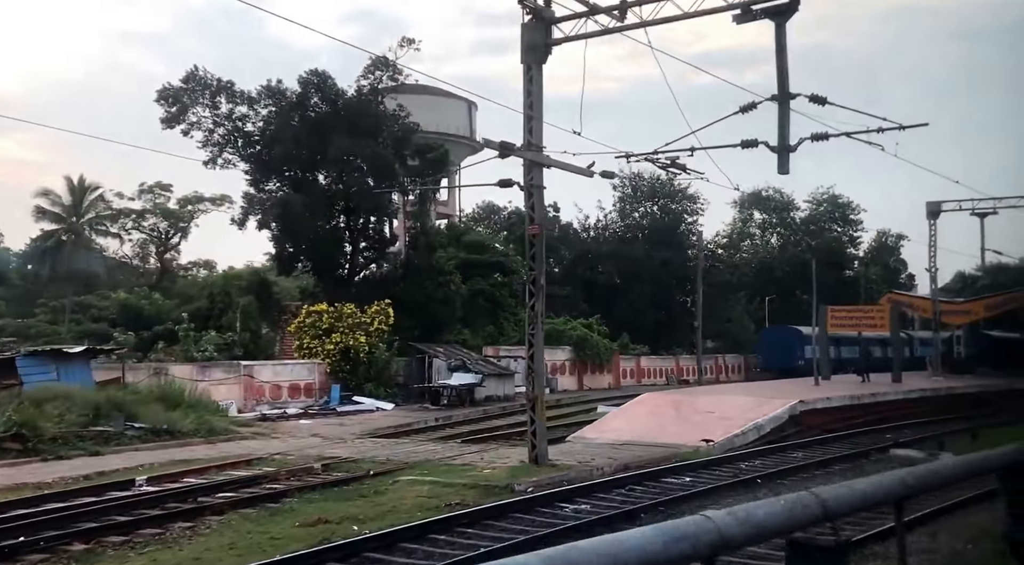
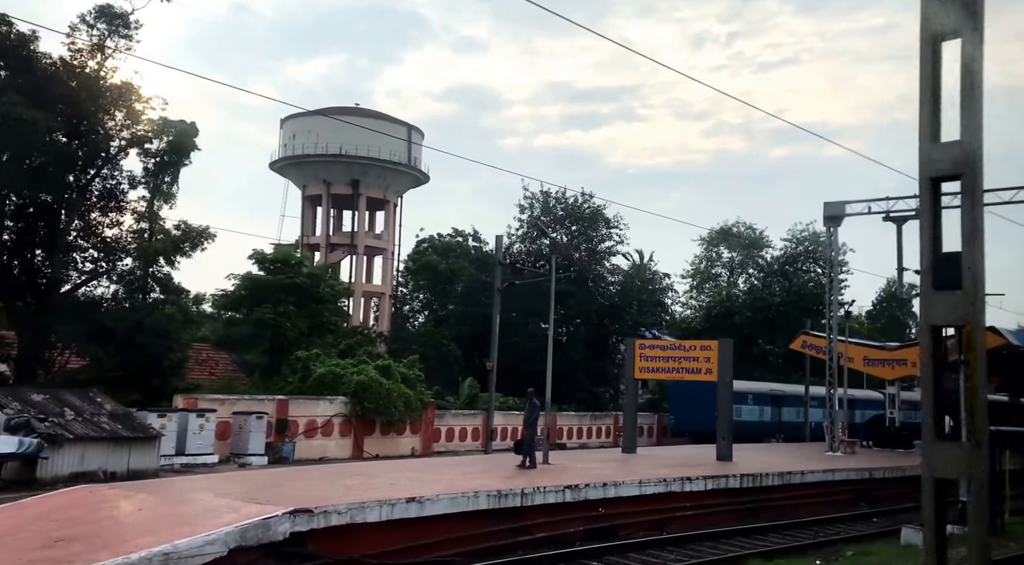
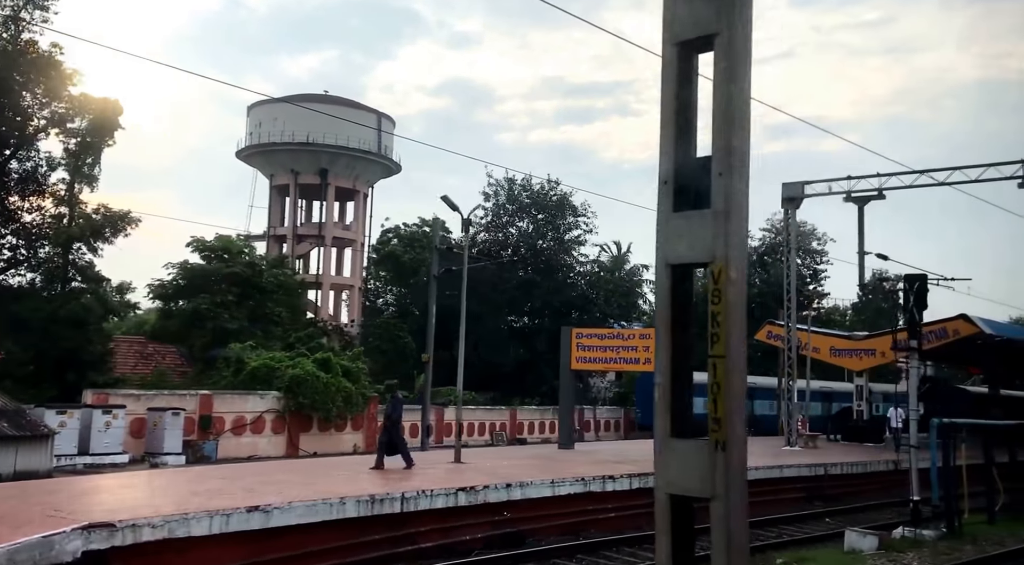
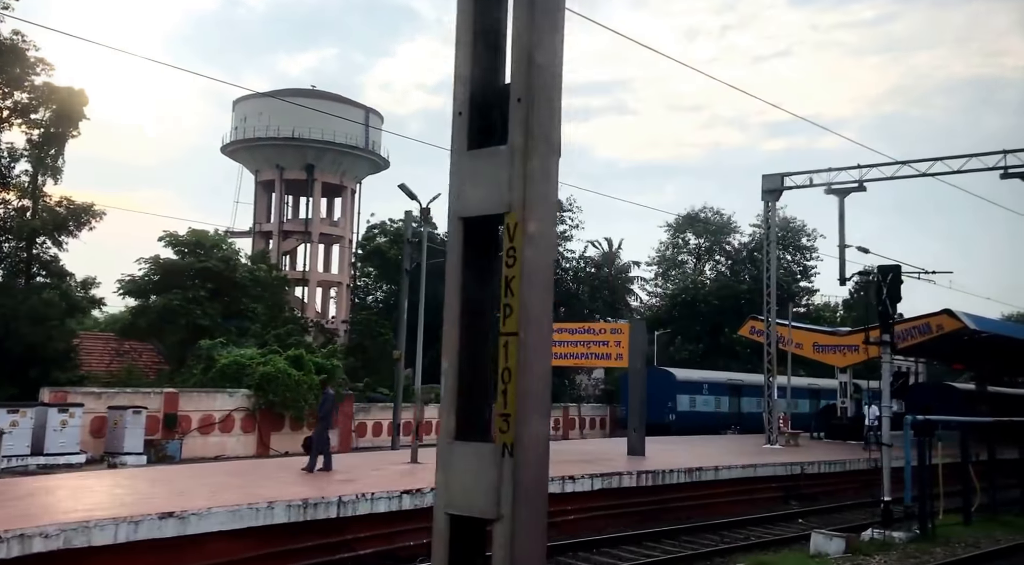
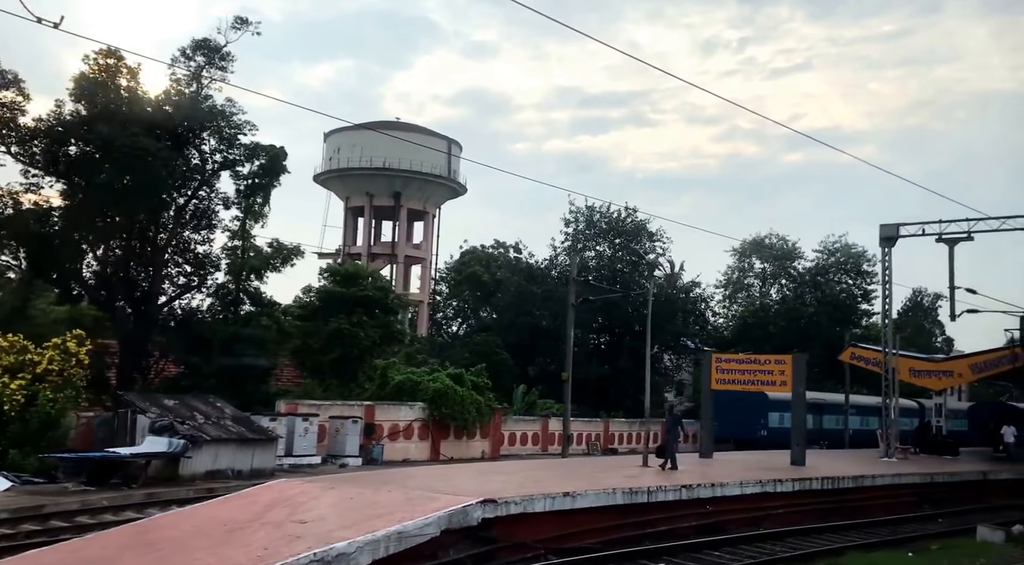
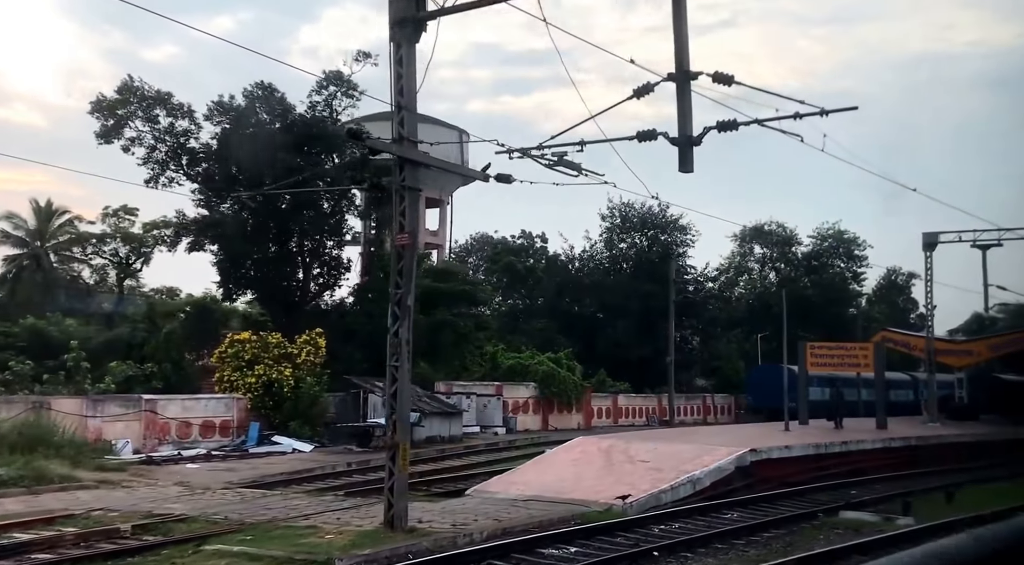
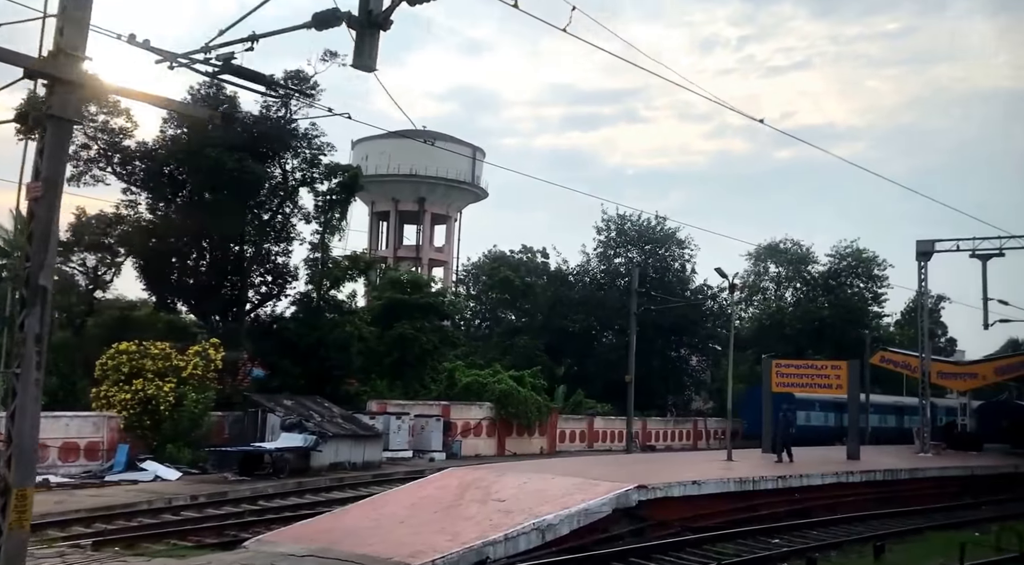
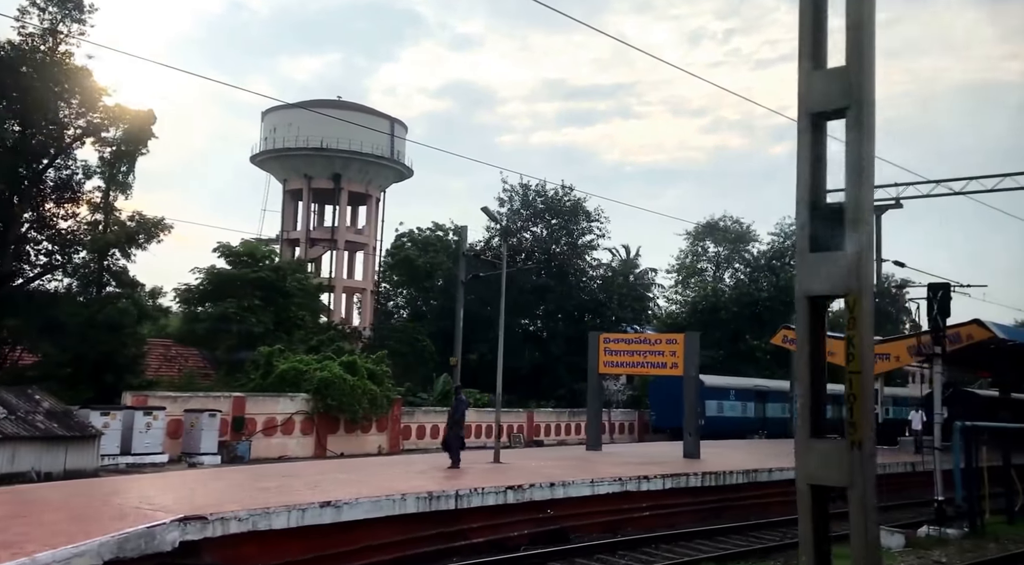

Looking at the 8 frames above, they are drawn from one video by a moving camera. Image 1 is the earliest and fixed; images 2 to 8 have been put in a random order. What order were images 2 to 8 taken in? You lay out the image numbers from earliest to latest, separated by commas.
6, 7, 5, 2, 8, 3, 4
